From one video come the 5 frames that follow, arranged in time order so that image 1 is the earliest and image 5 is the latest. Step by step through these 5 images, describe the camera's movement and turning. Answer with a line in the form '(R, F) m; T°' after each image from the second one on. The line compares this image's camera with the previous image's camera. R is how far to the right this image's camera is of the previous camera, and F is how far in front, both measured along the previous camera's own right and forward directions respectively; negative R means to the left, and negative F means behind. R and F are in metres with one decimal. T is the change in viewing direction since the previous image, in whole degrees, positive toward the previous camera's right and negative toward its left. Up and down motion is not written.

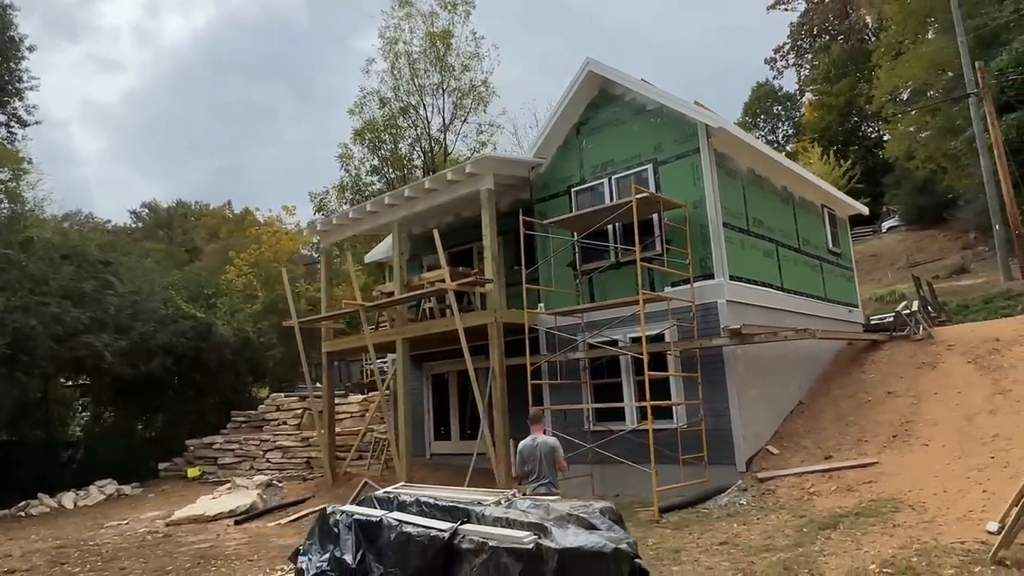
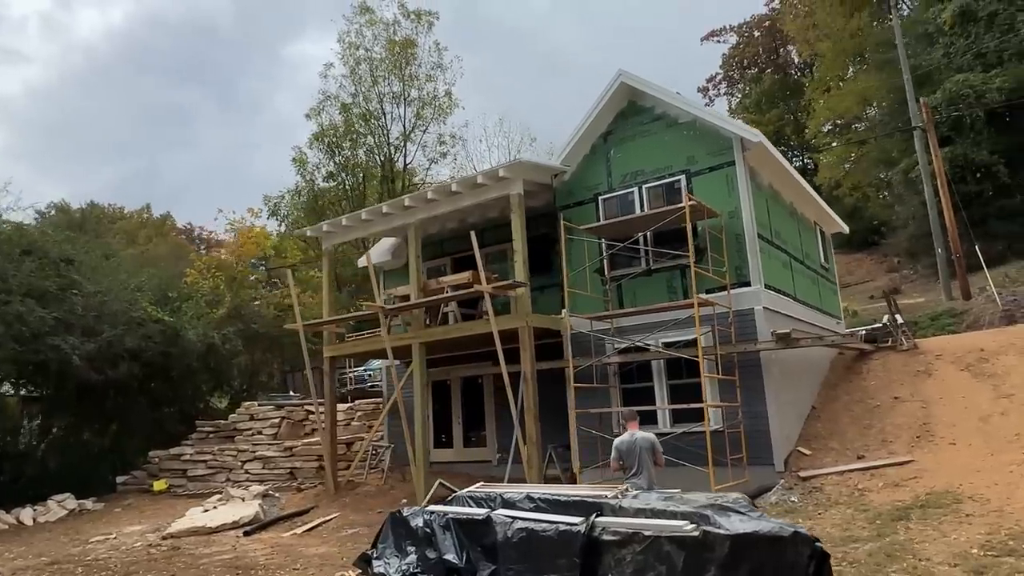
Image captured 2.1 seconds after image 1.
(-2.0, +0.1) m; +7°
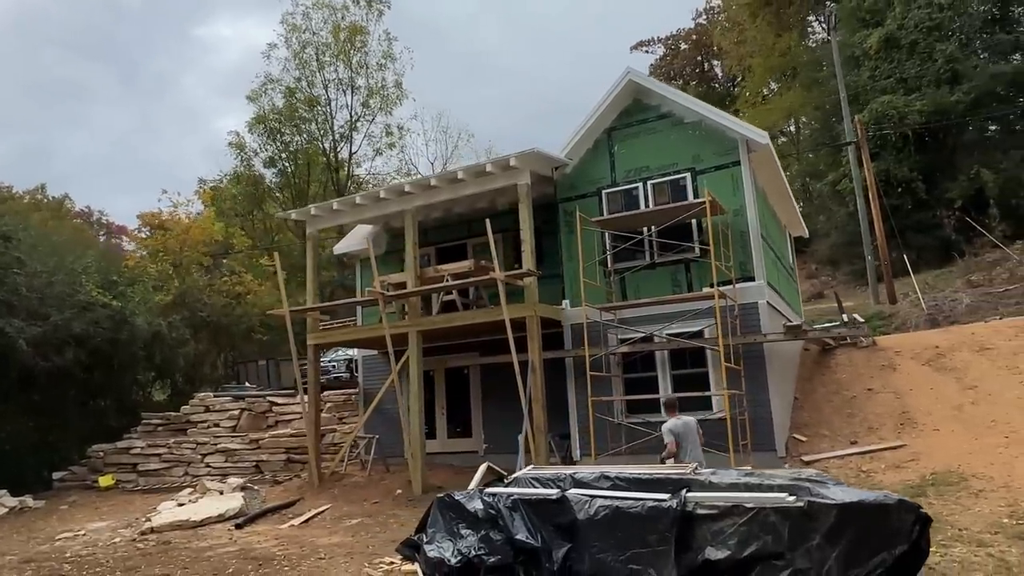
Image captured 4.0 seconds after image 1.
(-1.7, 0.0) m; +8°
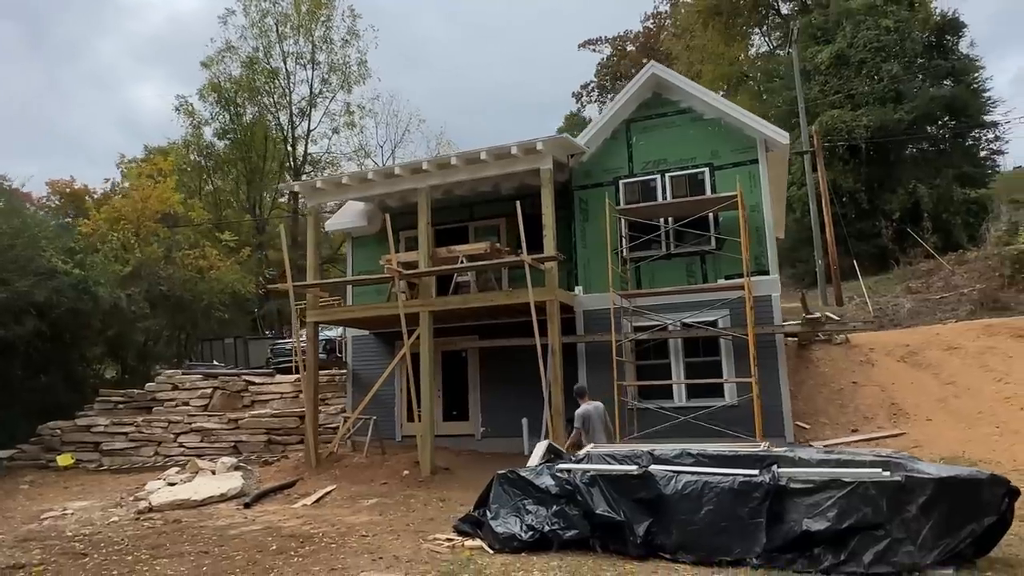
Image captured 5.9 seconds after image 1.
(-1.8, +0.1) m; +7°
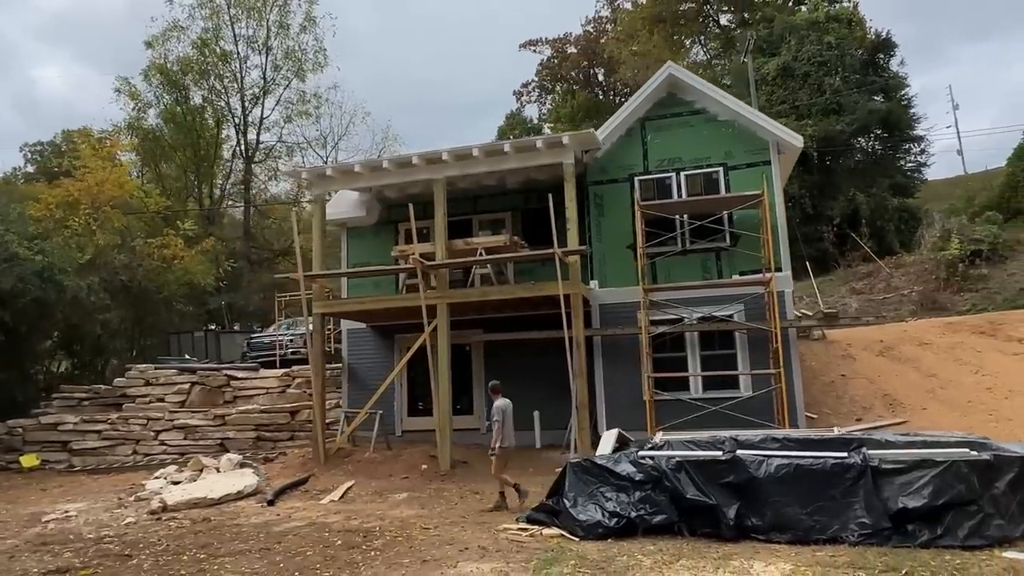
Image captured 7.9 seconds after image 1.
(-1.8, +0.1) m; +7°
